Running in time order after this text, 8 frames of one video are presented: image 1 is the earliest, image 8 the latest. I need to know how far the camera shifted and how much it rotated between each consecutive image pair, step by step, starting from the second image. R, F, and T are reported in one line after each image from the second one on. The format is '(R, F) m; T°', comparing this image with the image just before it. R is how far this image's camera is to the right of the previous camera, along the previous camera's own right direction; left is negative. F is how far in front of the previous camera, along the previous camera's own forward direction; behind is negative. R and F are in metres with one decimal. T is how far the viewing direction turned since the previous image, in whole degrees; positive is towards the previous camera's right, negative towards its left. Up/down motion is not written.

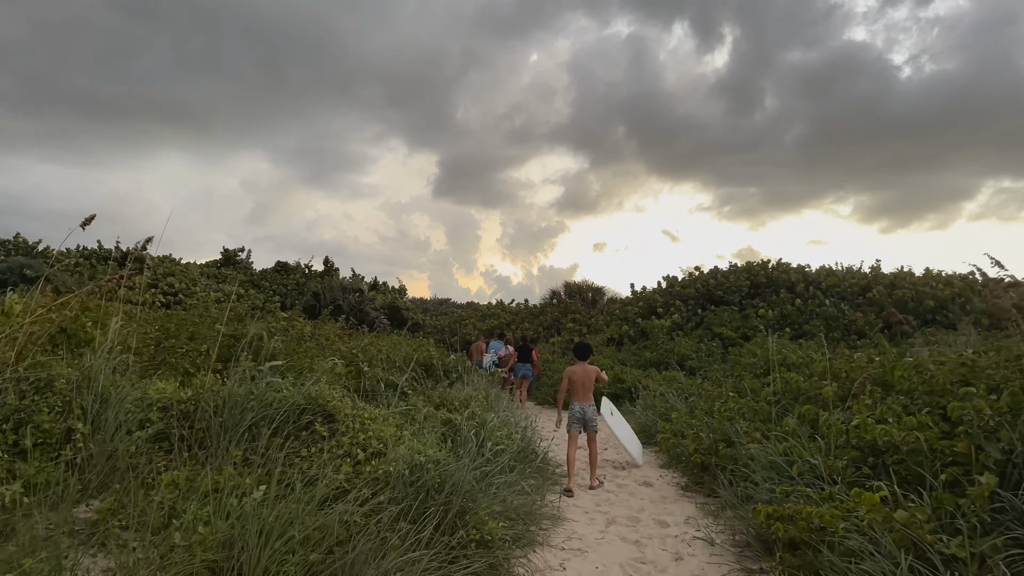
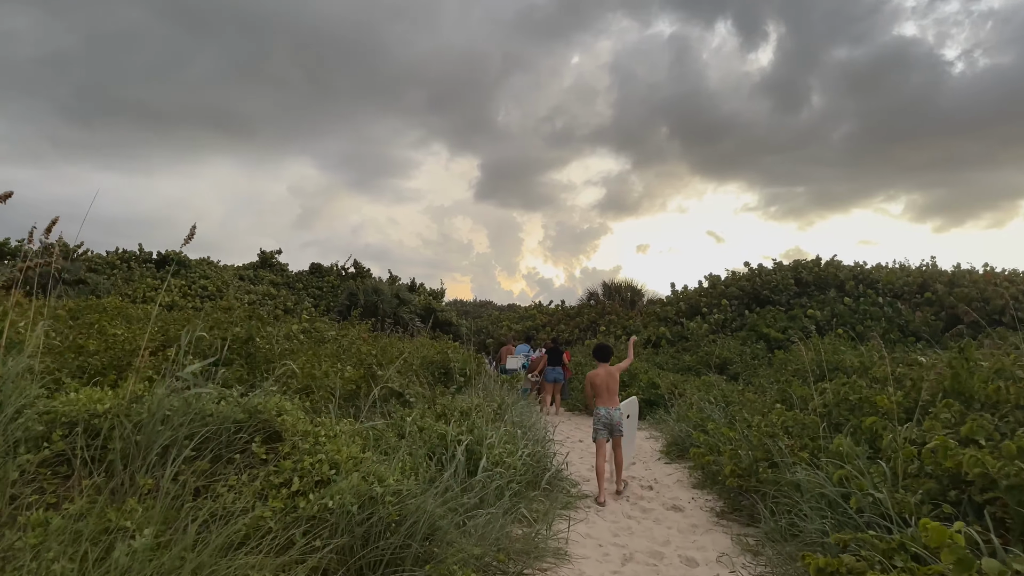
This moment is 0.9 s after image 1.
(+0.2, +0.7) m; -3°
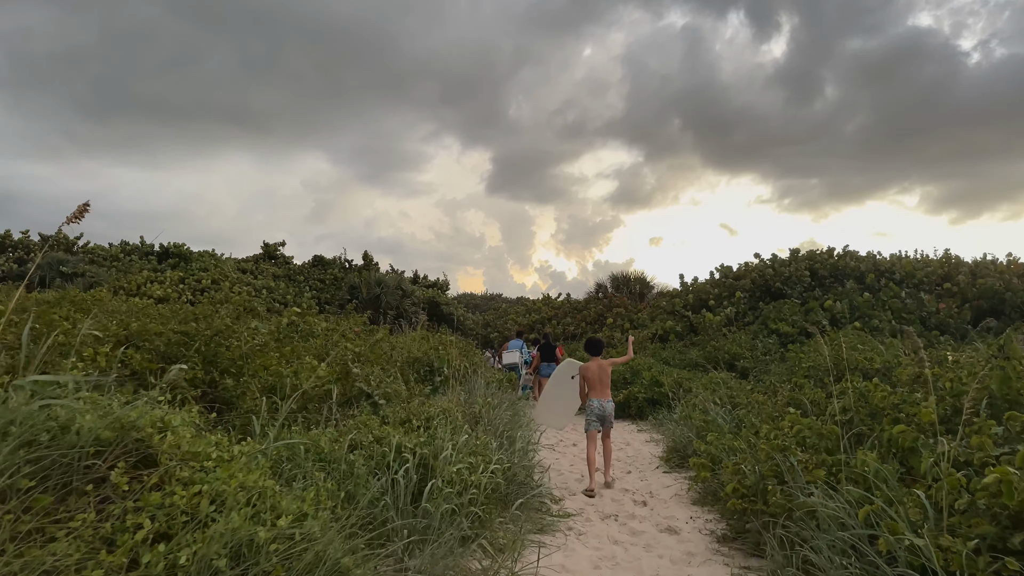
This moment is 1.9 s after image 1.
(+0.3, +0.7) m; -1°
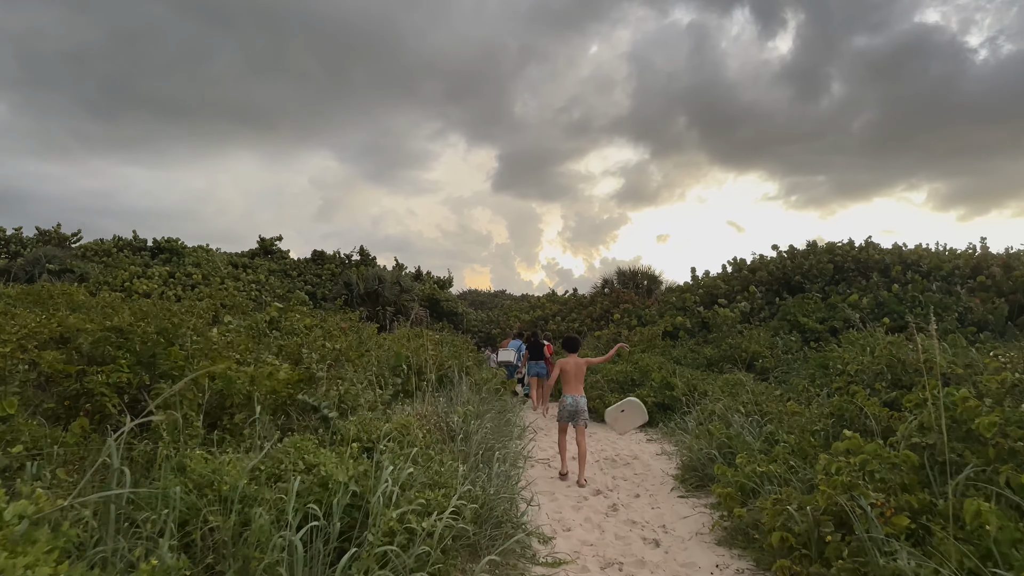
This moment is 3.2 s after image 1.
(+0.2, +1.0) m; -1°
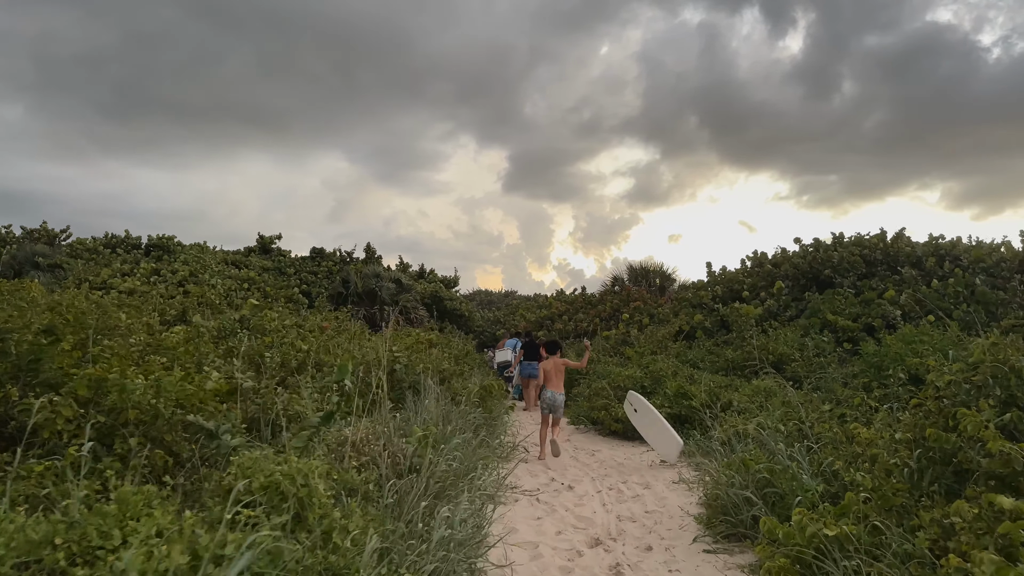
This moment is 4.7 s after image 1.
(+0.2, +1.3) m; -1°
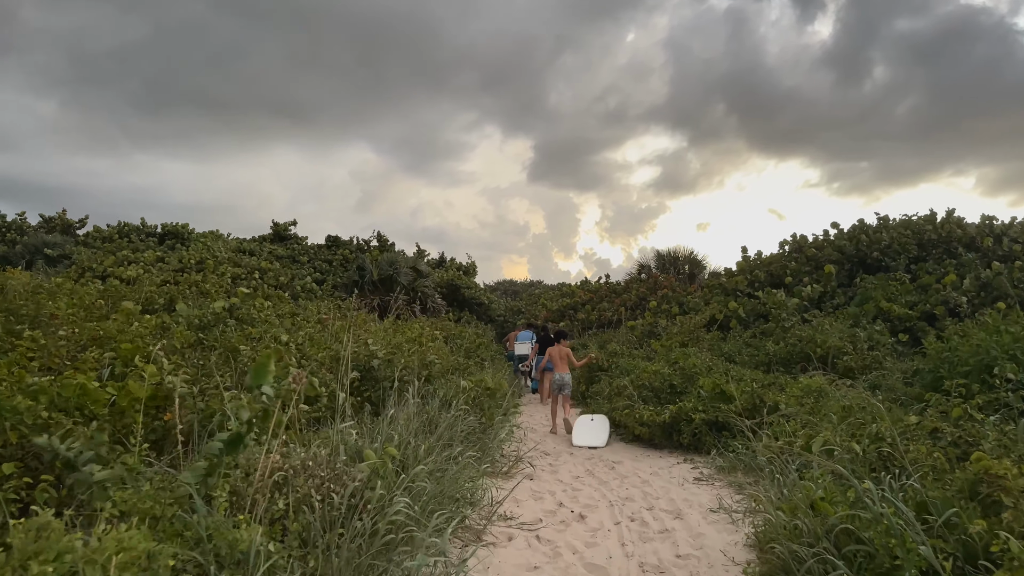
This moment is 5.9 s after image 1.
(+0.2, +1.1) m; -2°
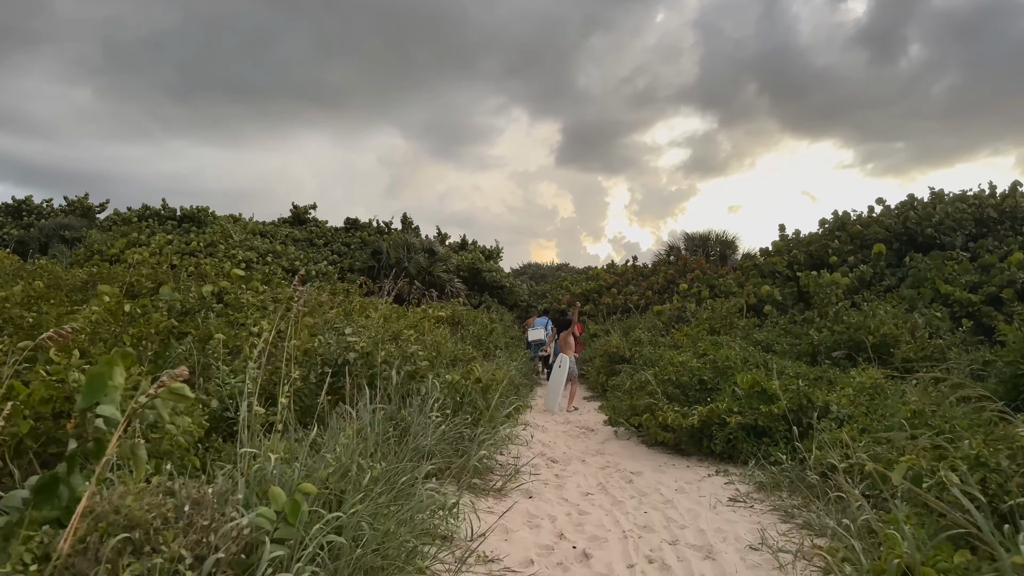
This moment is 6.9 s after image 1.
(+0.2, +0.9) m; -2°
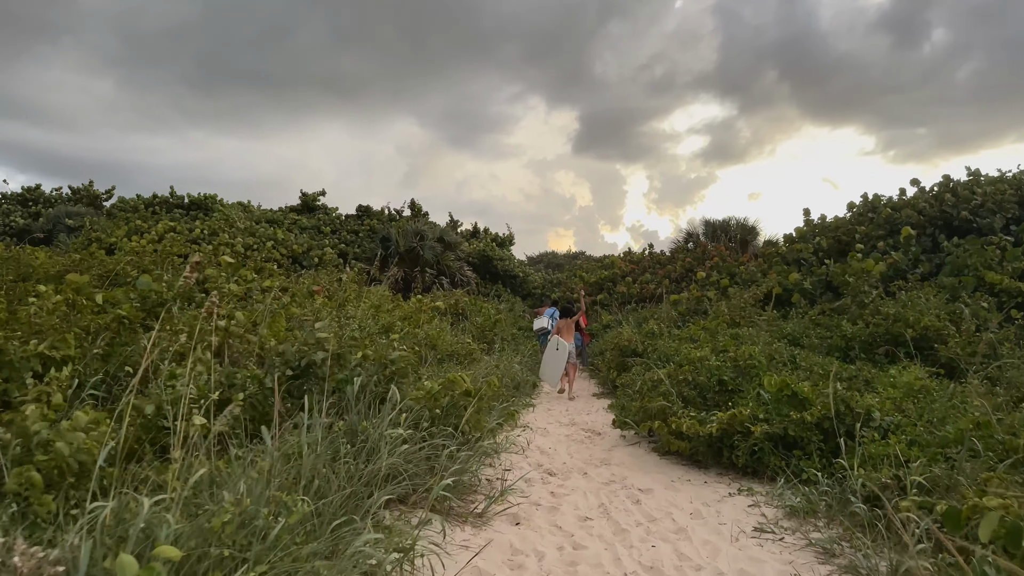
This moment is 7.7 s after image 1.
(+0.2, +0.7) m; -1°
